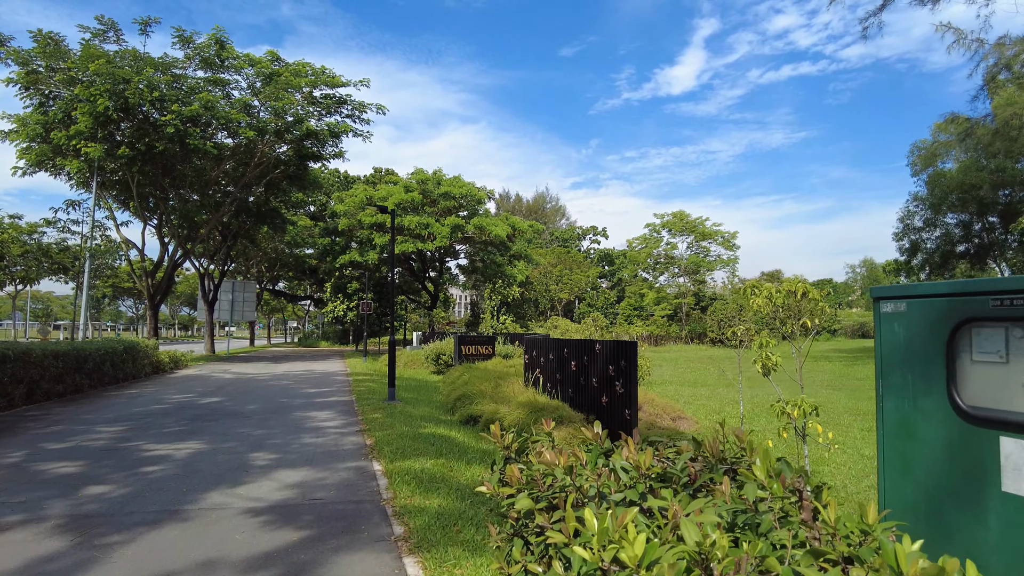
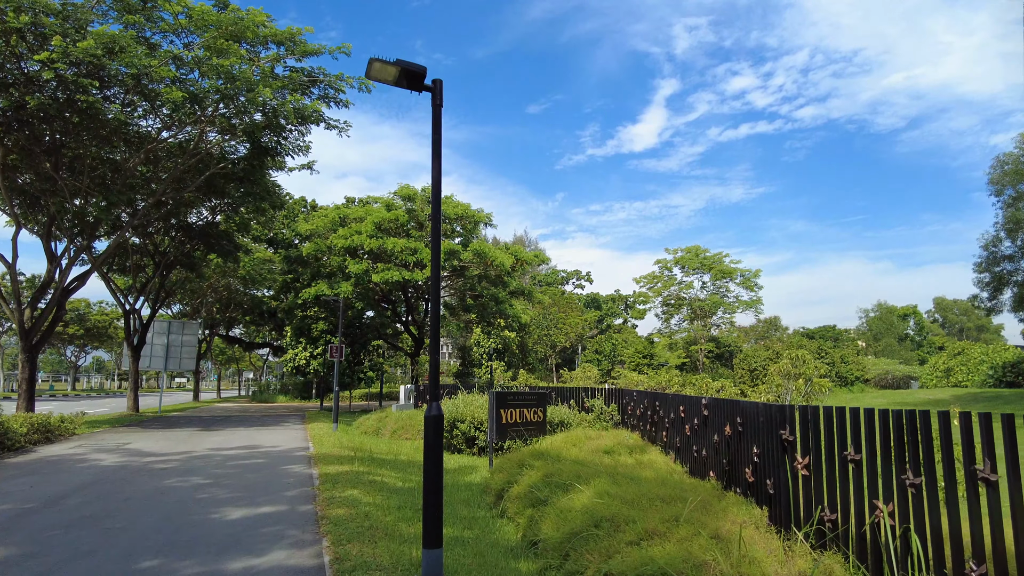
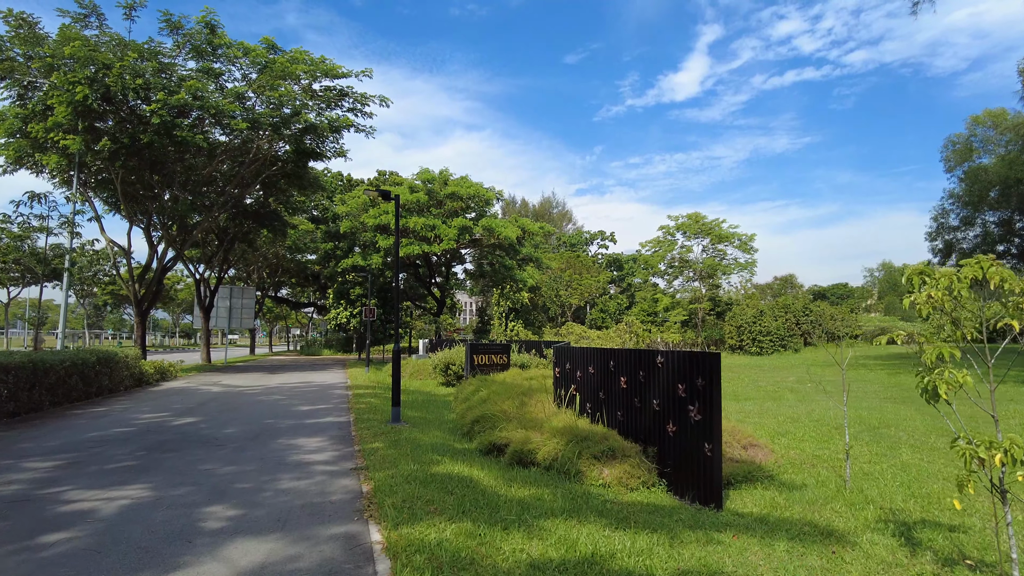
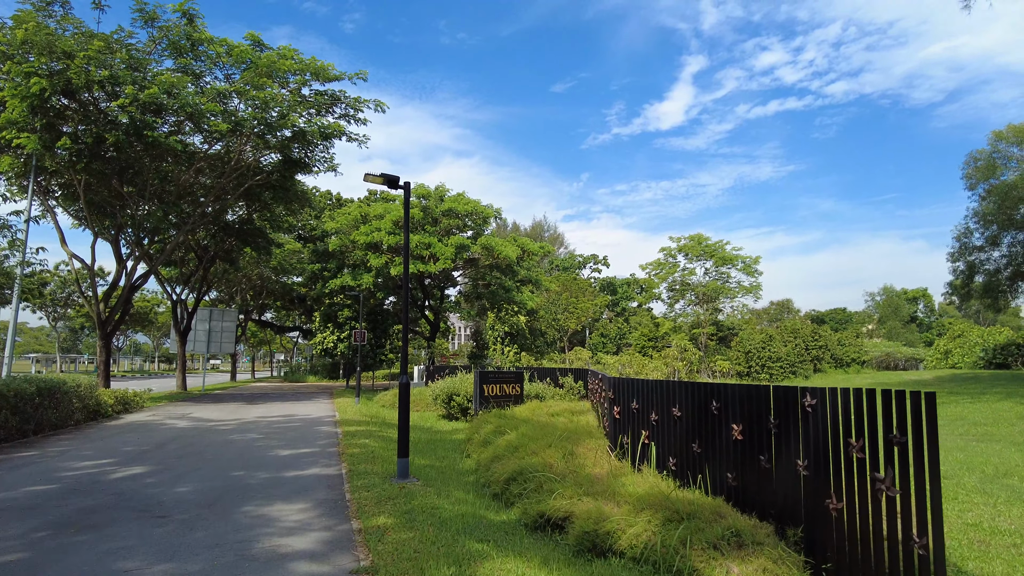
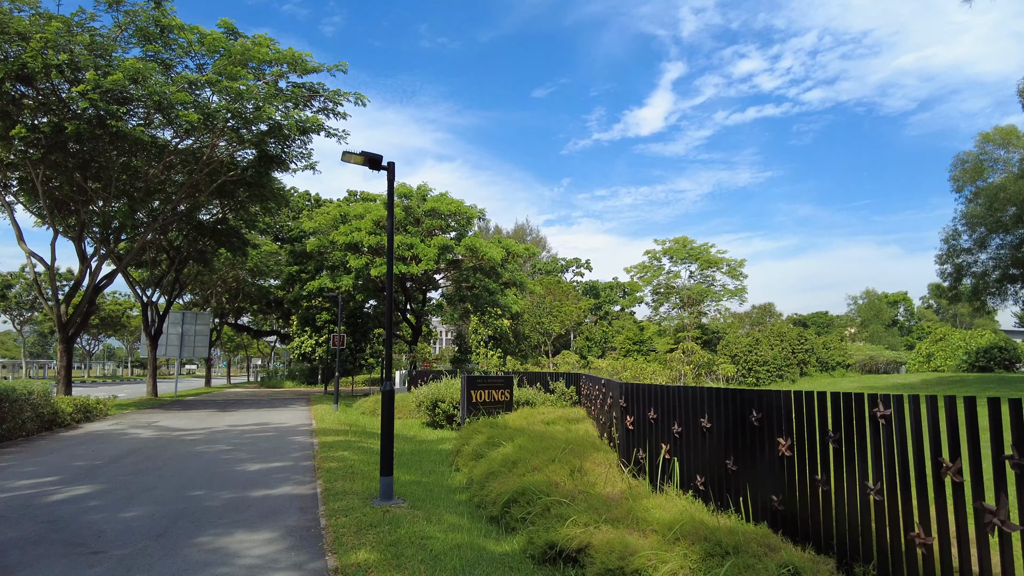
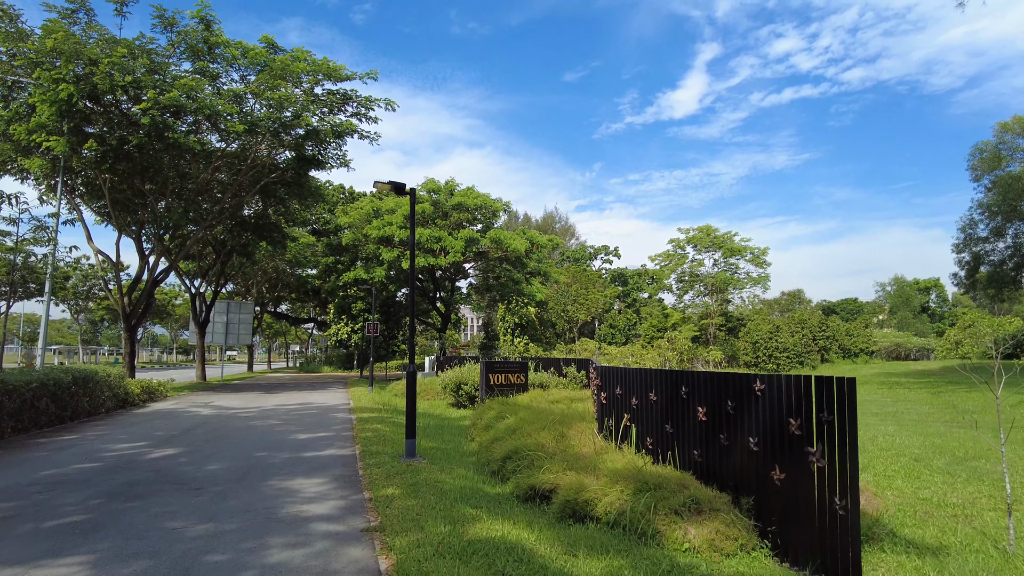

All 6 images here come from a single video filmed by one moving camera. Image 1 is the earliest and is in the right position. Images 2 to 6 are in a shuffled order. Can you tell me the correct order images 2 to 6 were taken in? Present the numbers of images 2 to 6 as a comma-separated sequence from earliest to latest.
3, 6, 4, 5, 2
